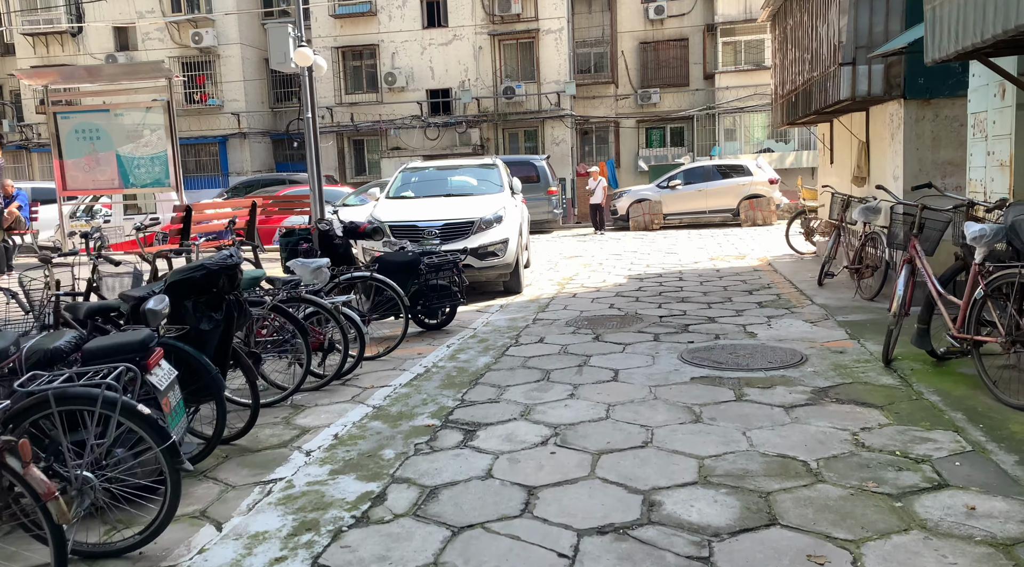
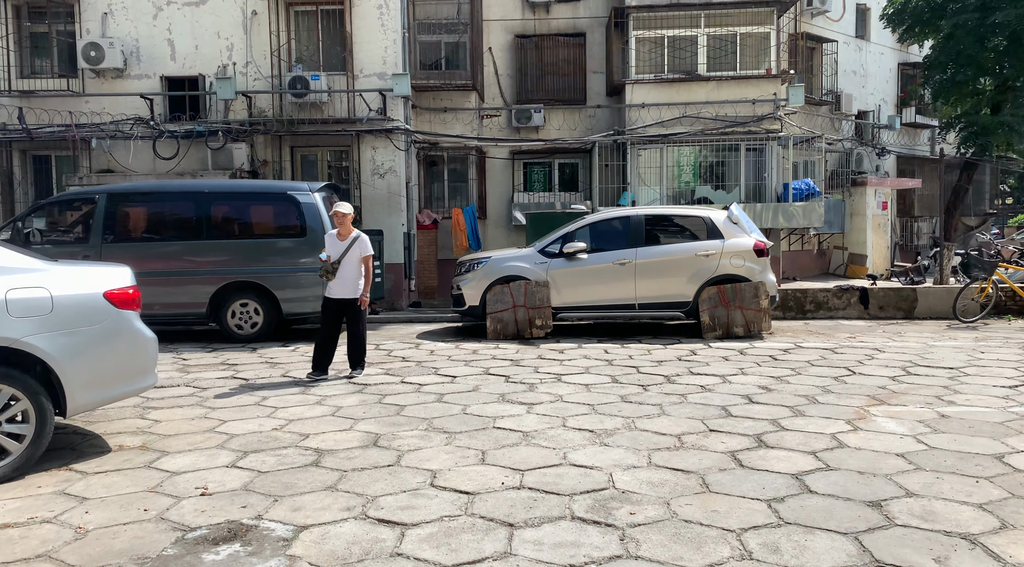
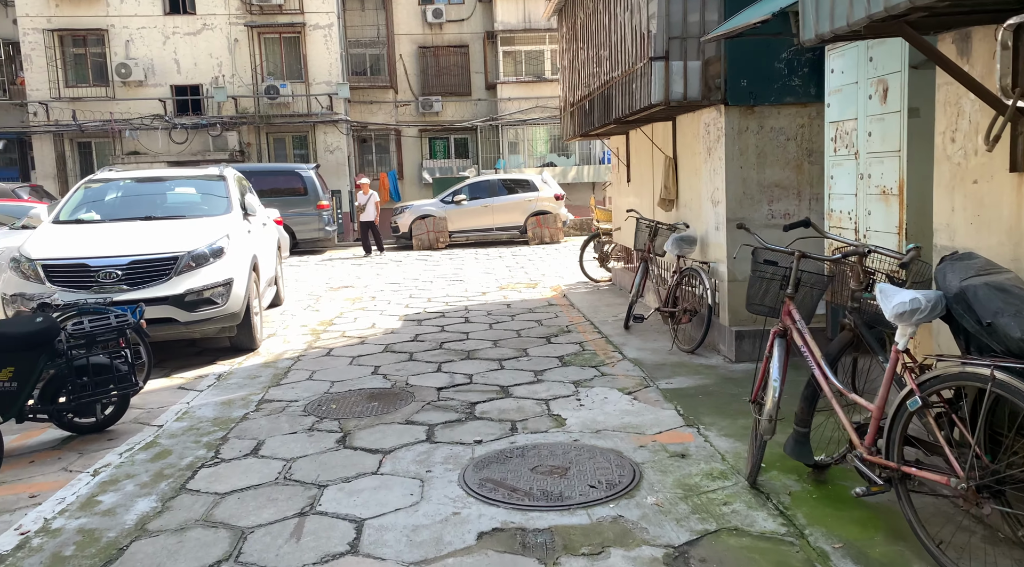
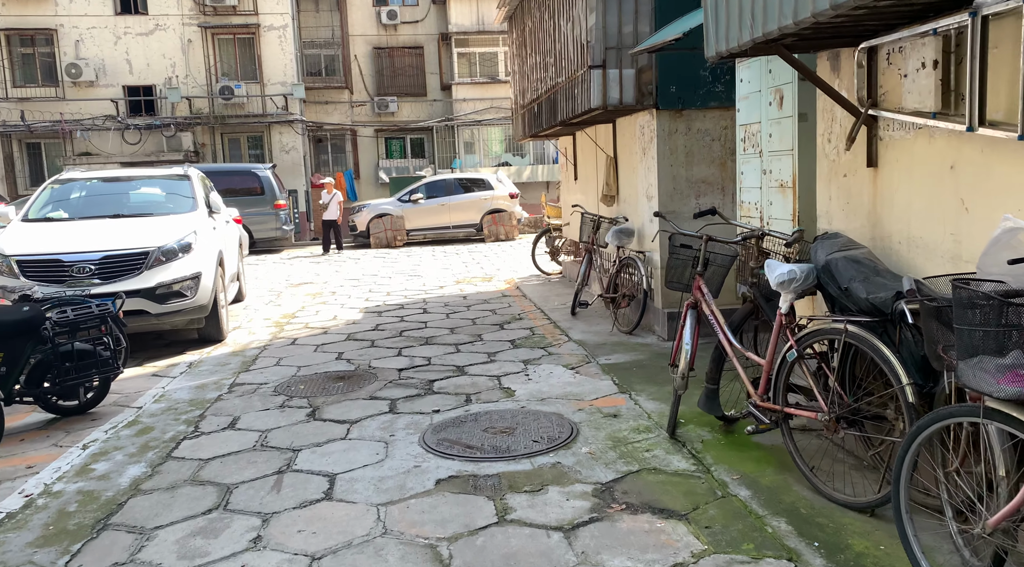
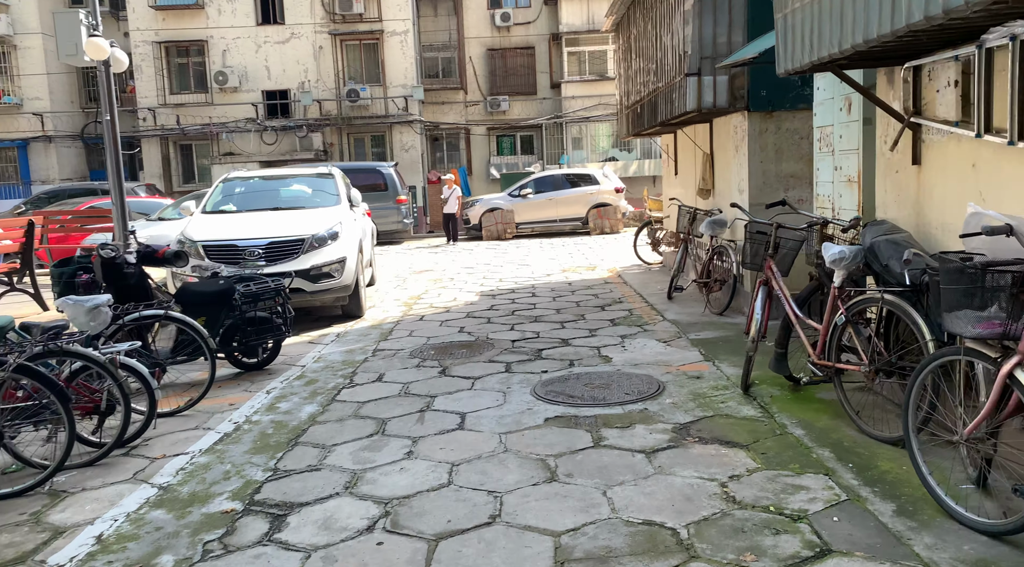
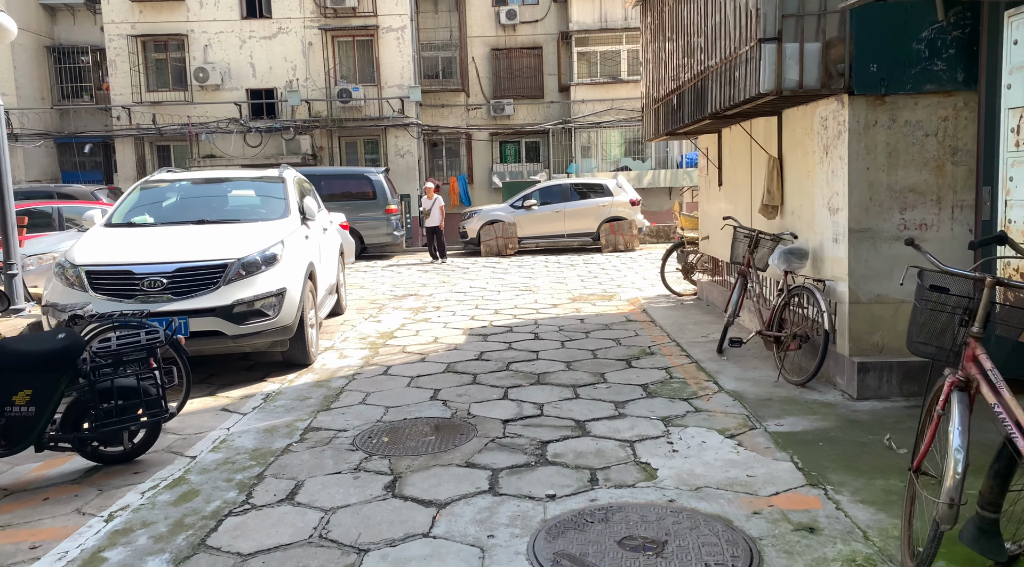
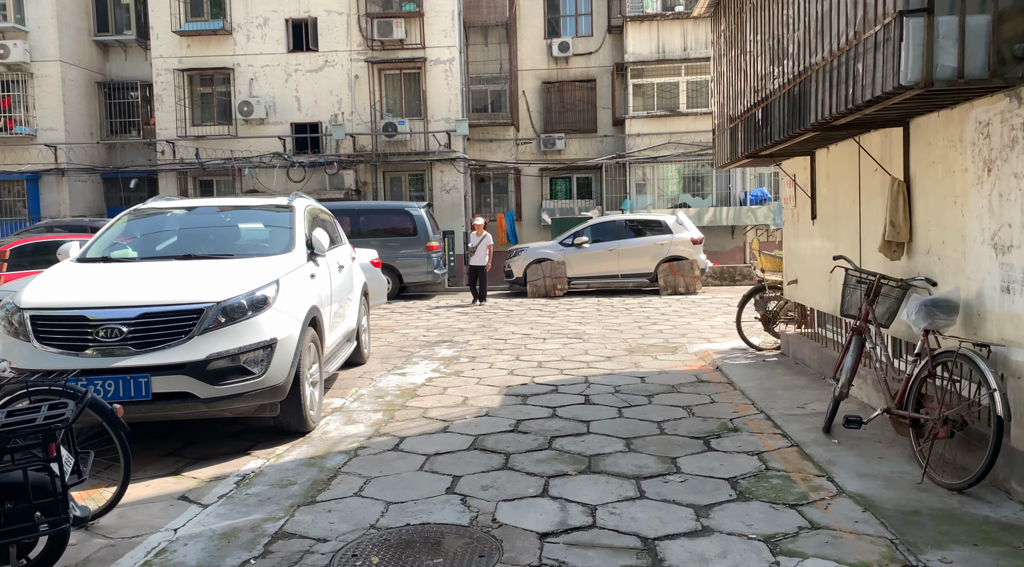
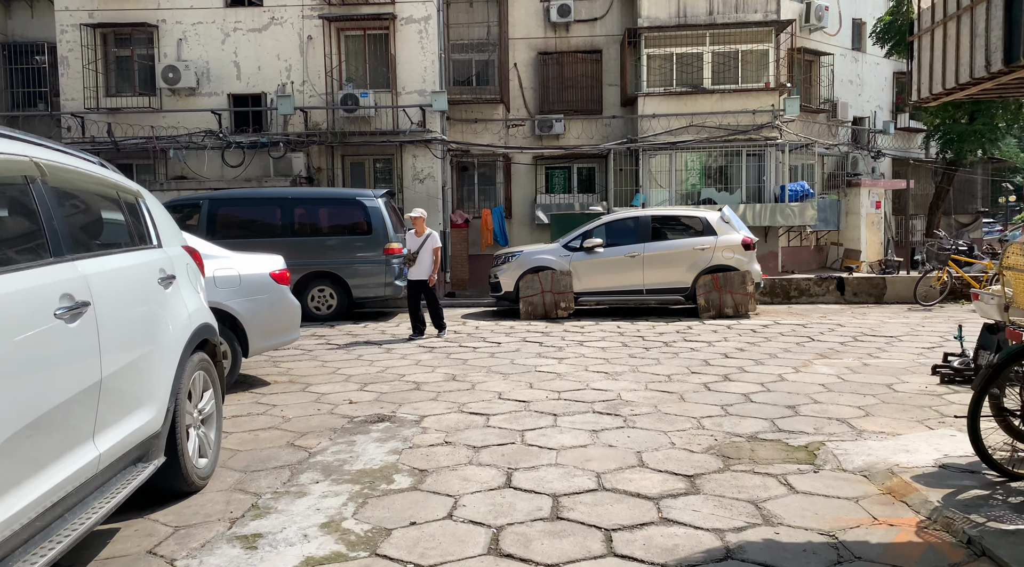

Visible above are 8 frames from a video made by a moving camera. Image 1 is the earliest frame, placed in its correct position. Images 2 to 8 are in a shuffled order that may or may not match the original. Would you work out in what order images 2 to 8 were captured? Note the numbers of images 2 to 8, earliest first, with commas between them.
5, 4, 3, 6, 7, 8, 2
